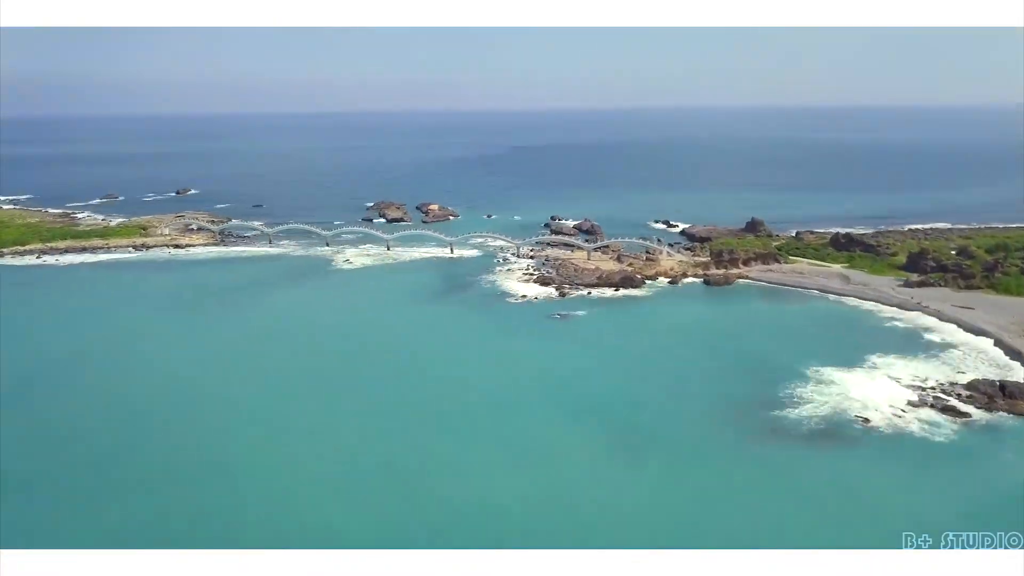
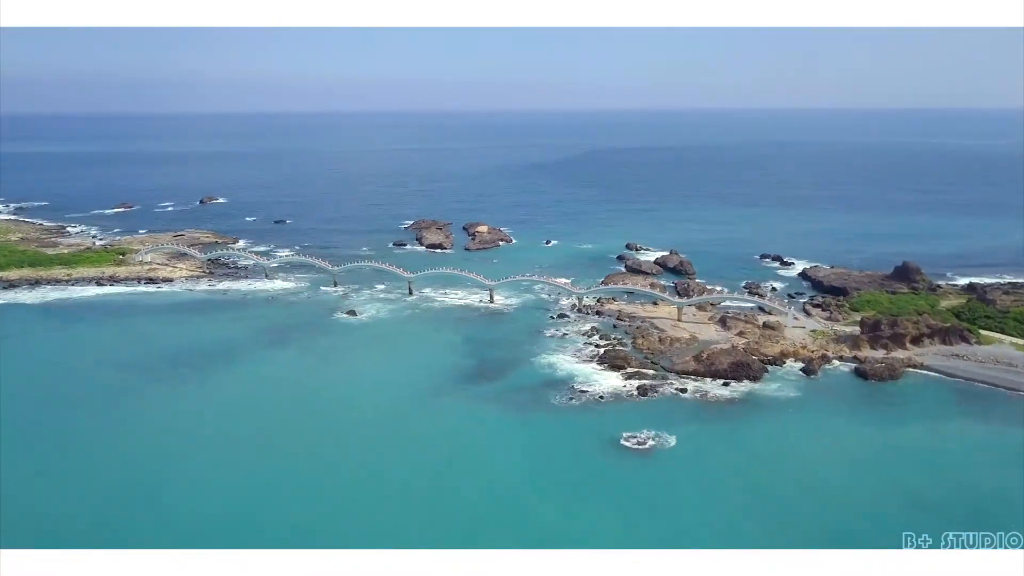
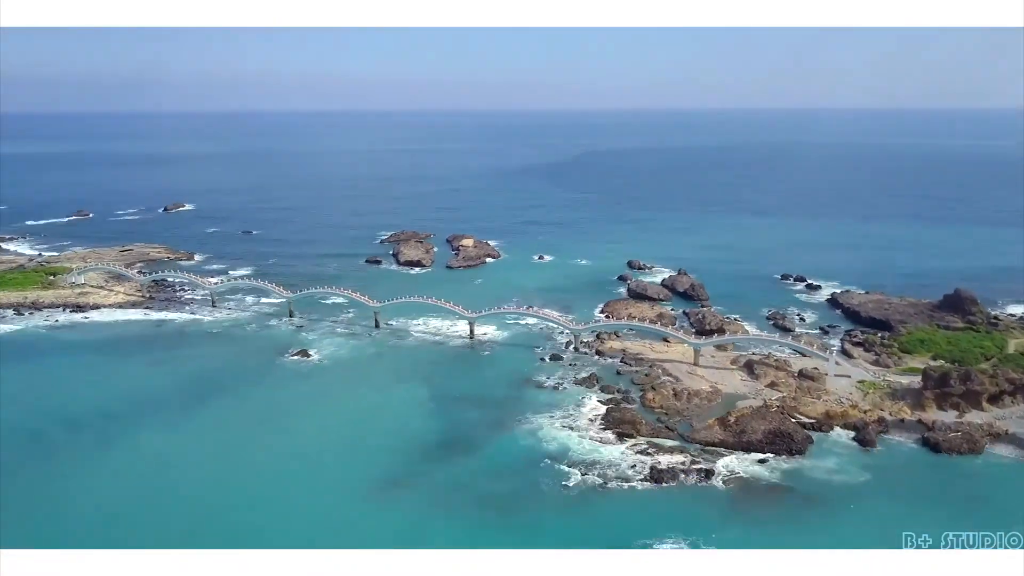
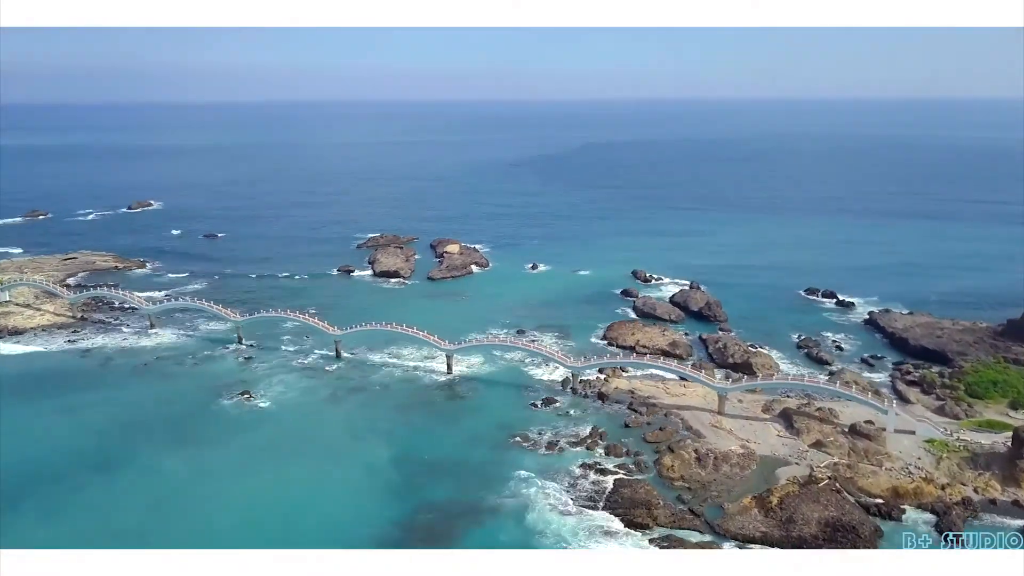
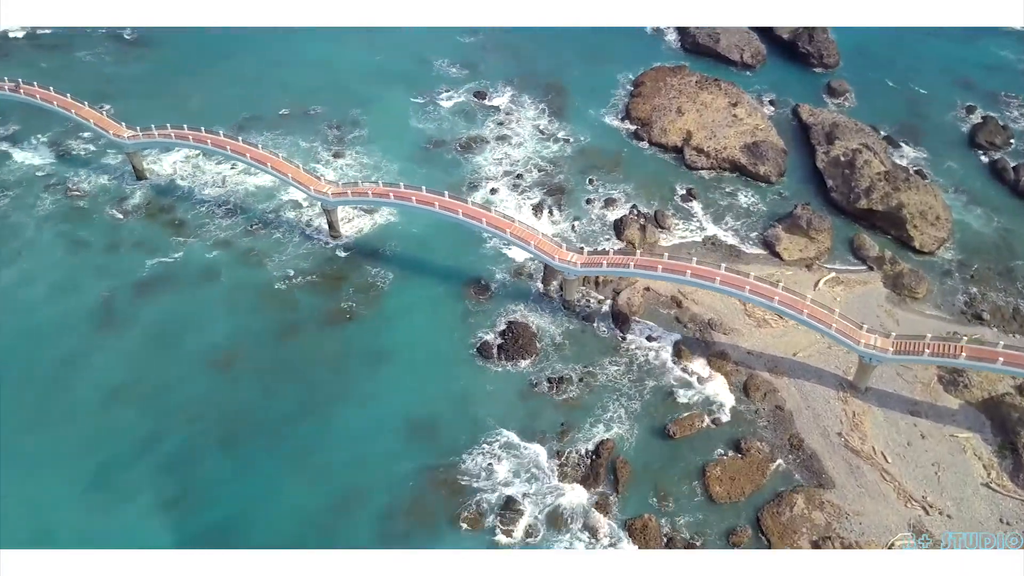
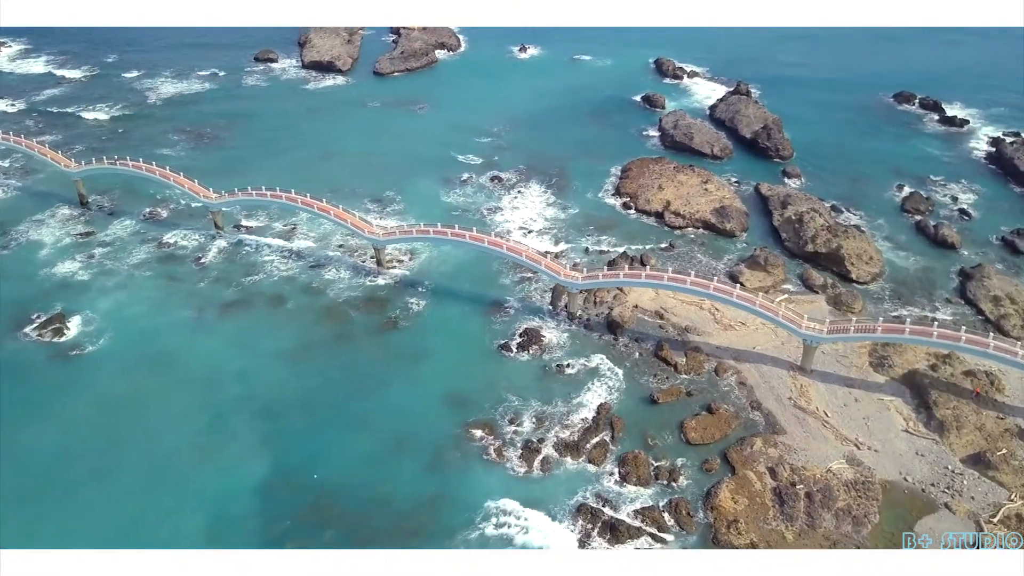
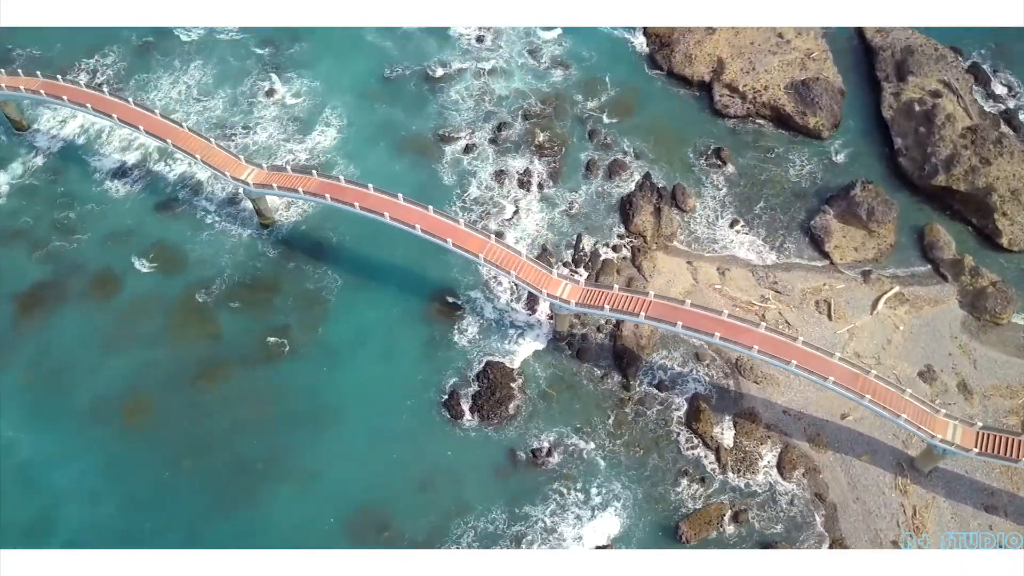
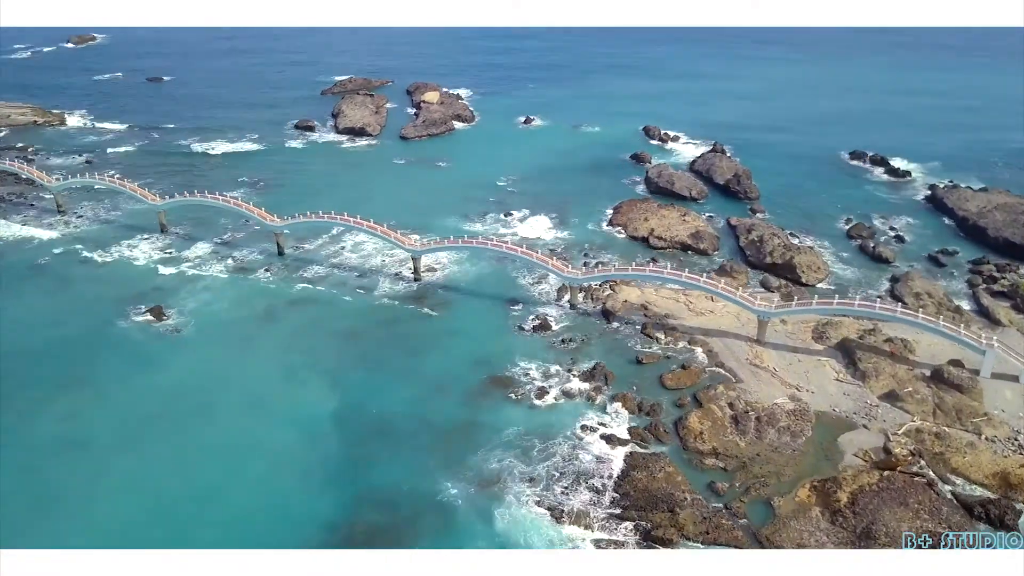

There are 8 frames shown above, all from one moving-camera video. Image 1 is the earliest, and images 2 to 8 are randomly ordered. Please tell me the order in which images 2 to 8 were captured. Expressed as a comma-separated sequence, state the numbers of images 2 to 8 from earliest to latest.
2, 3, 4, 8, 6, 5, 7
